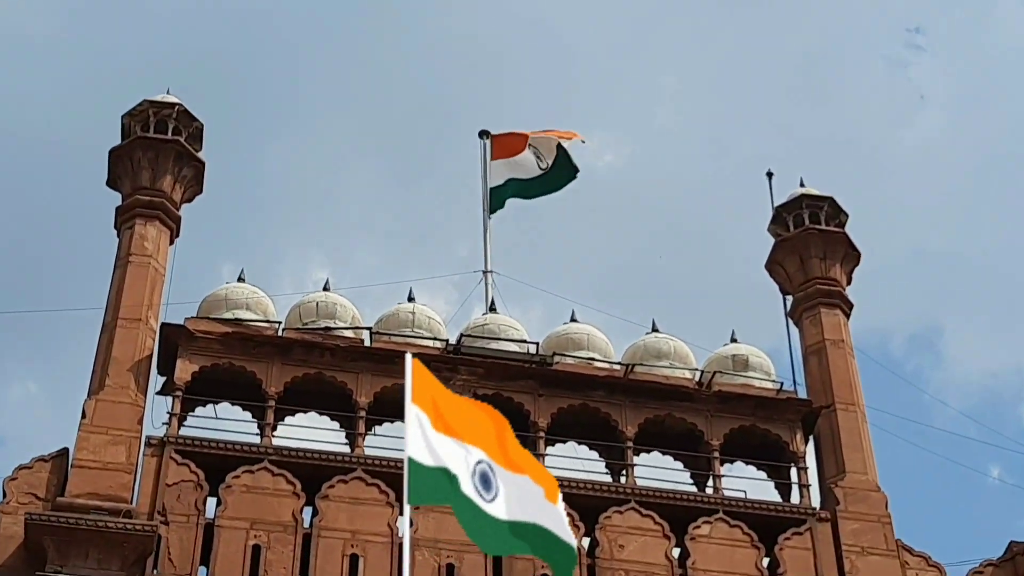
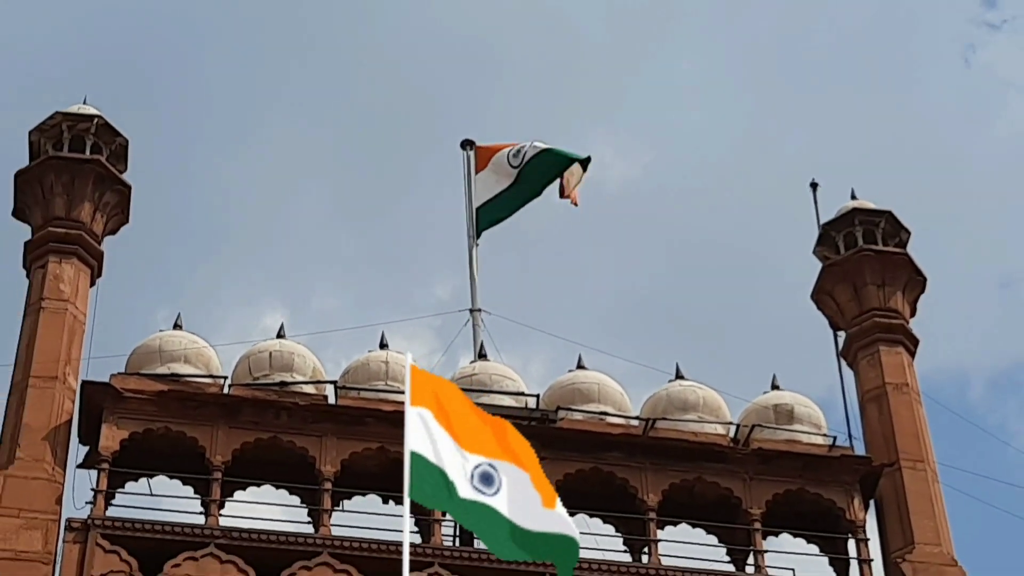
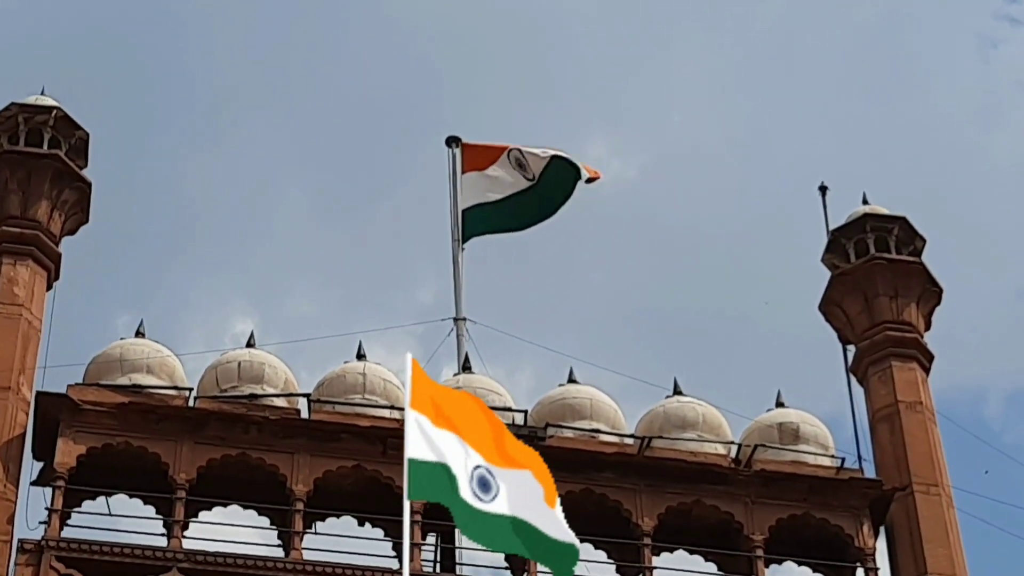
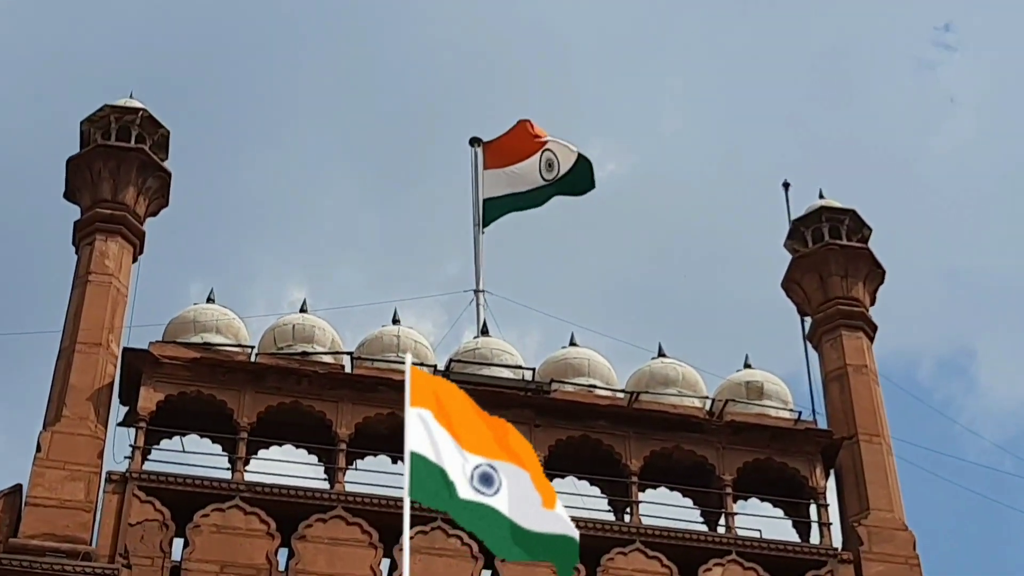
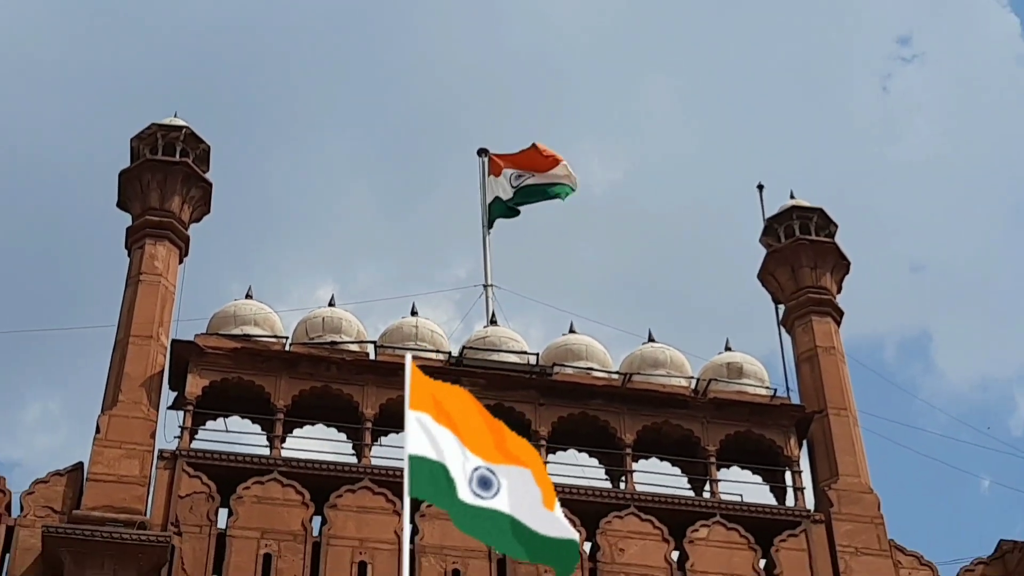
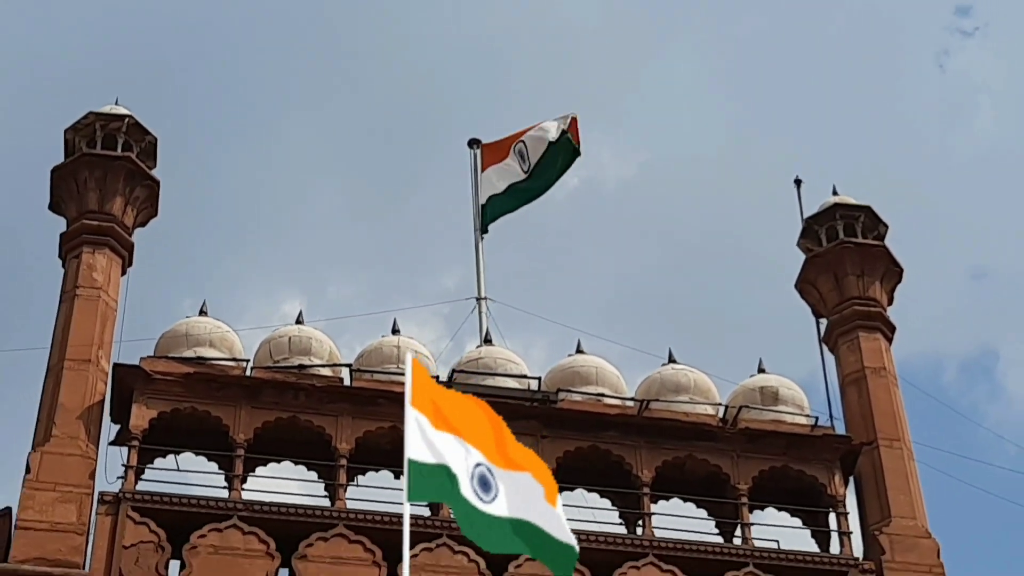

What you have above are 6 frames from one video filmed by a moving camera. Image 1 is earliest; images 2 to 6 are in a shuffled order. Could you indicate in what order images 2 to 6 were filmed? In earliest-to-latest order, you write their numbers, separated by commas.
4, 3, 2, 6, 5
